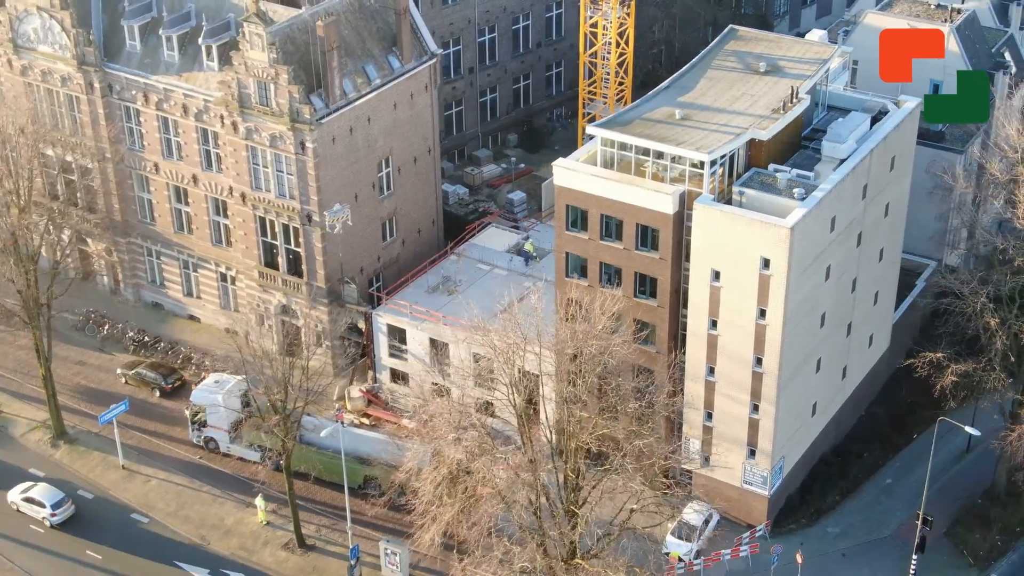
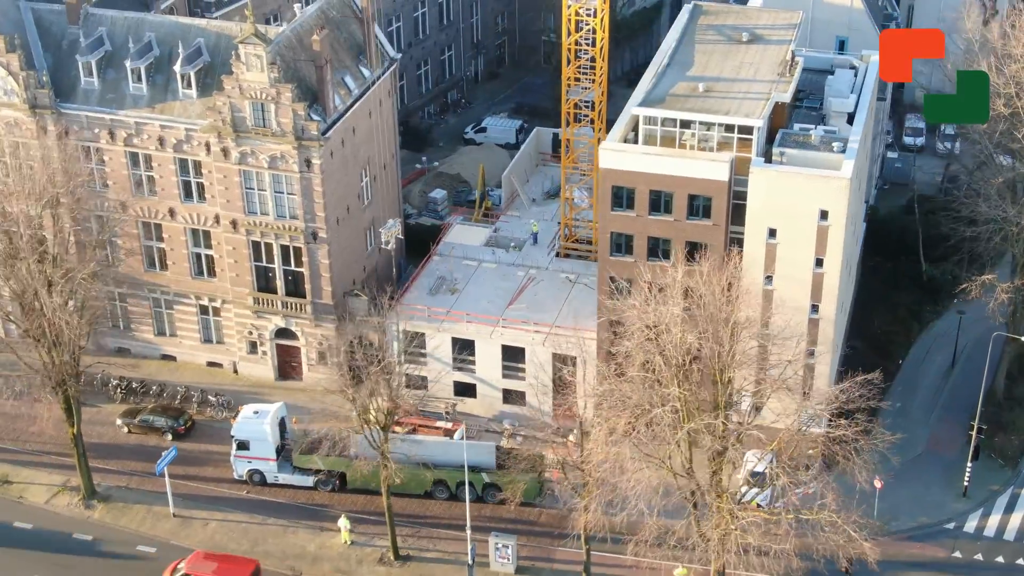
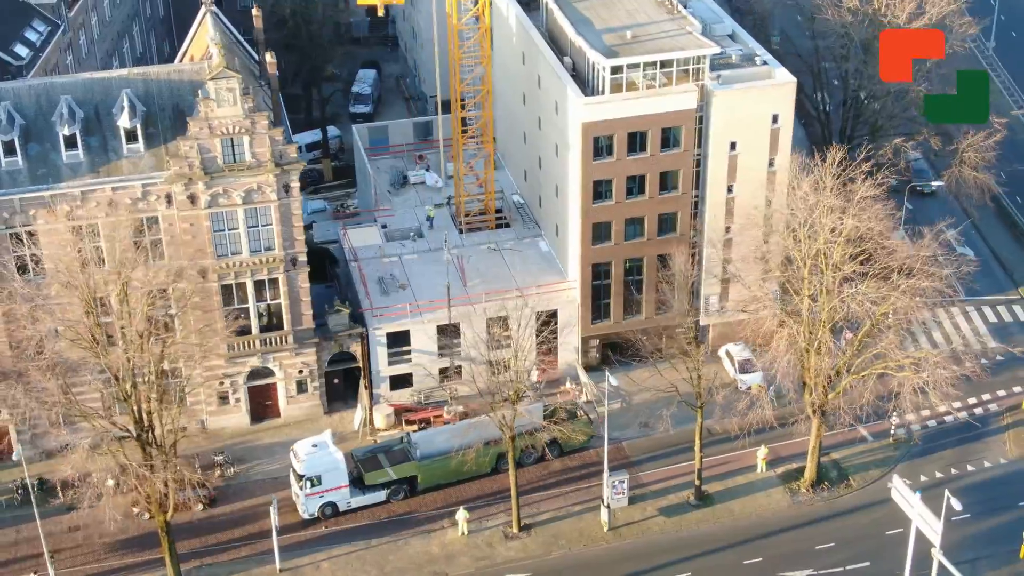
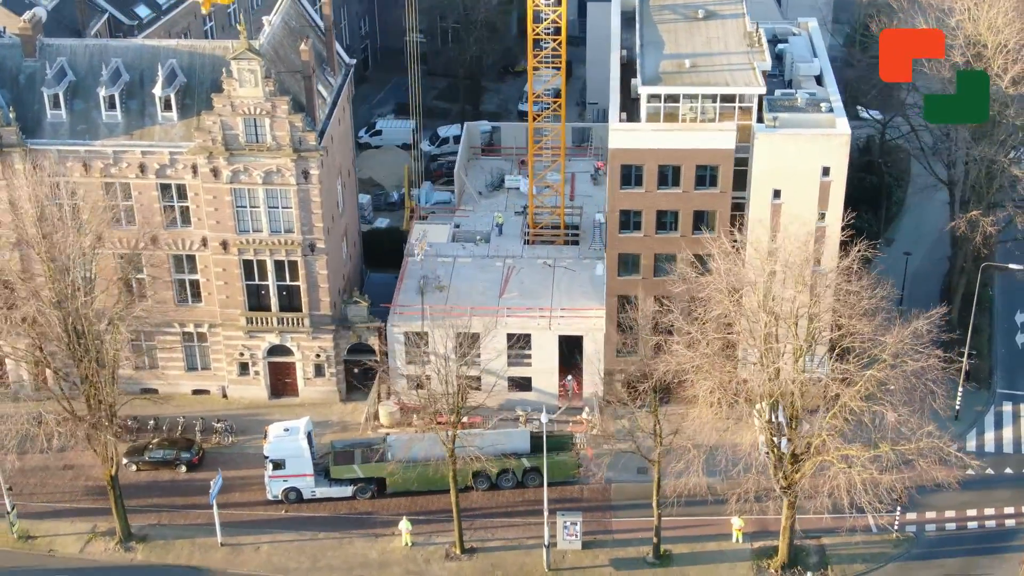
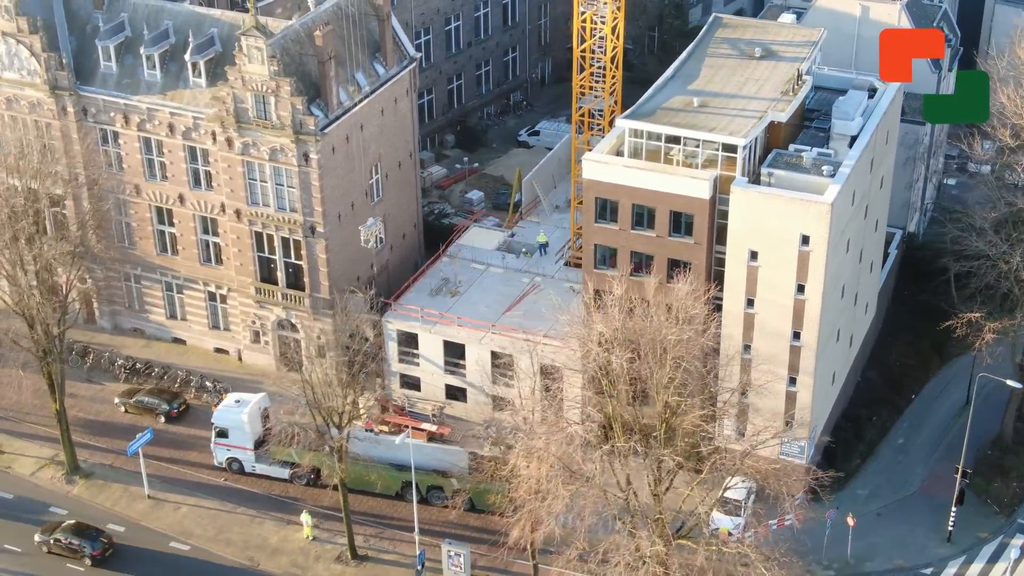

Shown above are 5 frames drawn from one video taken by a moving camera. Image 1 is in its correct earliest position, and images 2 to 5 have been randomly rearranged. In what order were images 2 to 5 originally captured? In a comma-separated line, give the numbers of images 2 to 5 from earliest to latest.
5, 2, 4, 3
